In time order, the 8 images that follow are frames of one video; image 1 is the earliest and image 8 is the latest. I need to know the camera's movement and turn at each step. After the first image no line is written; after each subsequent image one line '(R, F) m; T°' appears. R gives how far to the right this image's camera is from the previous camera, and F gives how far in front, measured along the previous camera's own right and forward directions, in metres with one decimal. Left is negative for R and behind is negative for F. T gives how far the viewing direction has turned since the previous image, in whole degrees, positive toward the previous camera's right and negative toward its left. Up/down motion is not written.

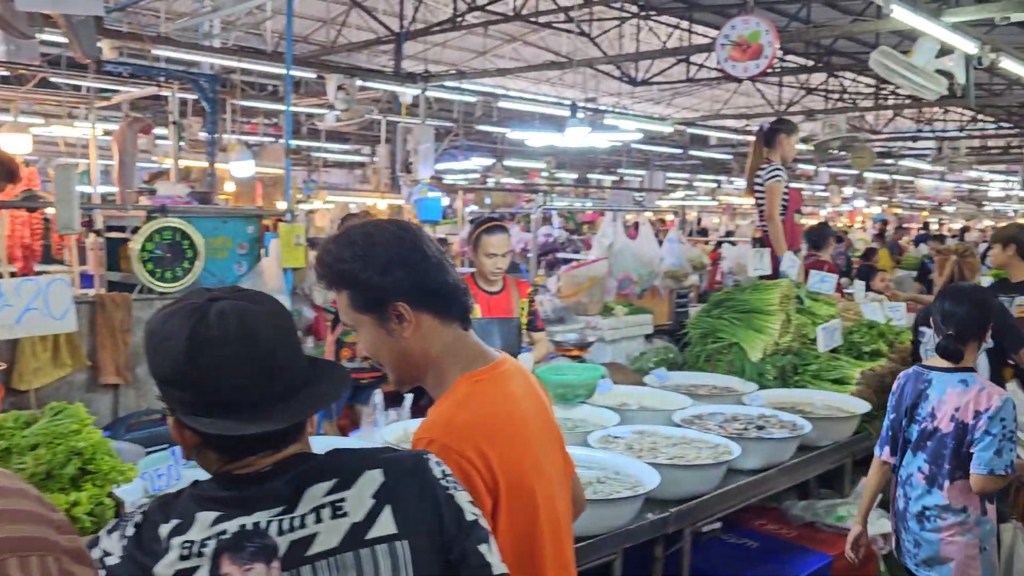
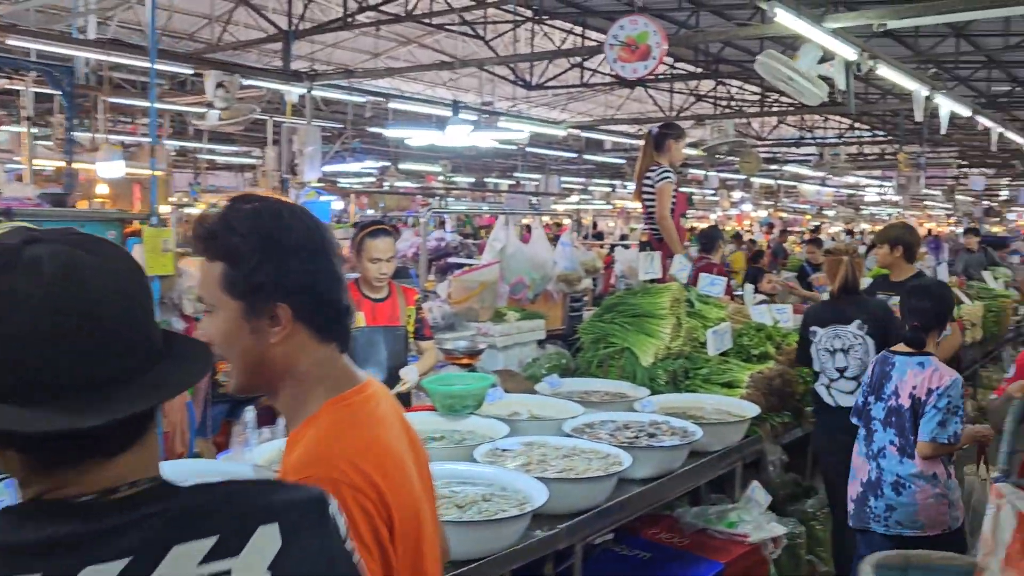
(+0.1, +0.1) m; +6°
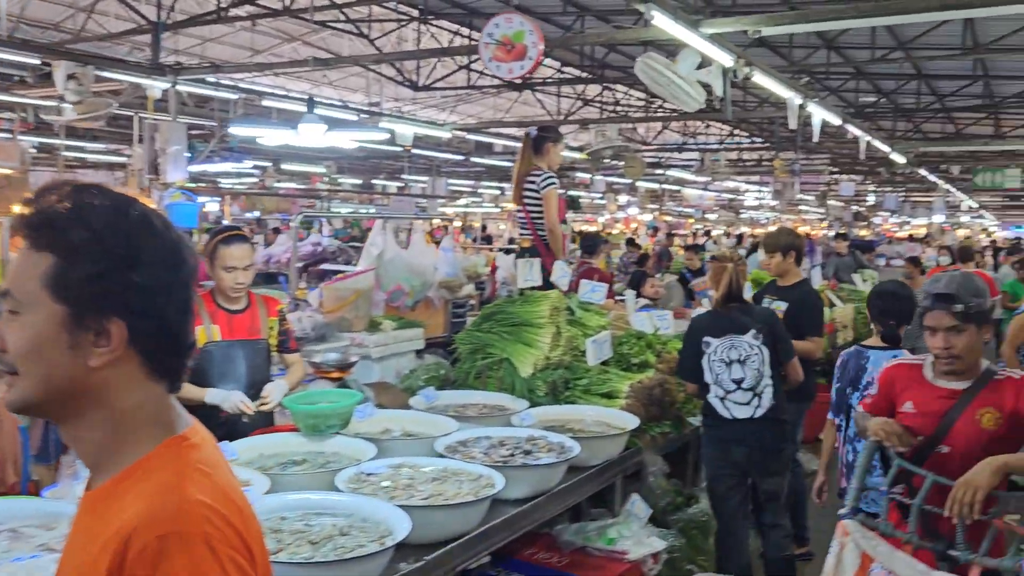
(+0.1, +0.2) m; +7°
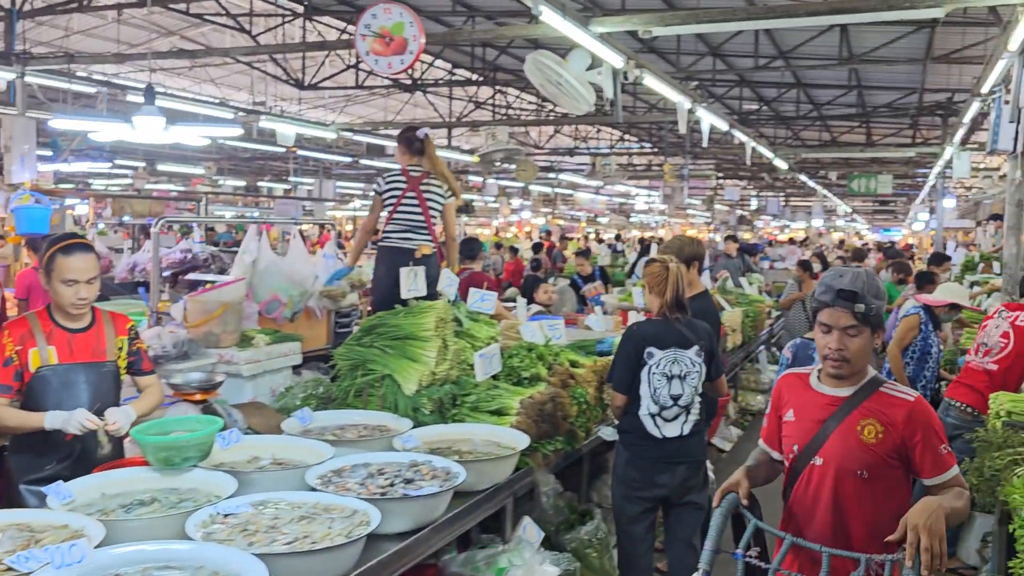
(0.0, +0.2) m; +7°
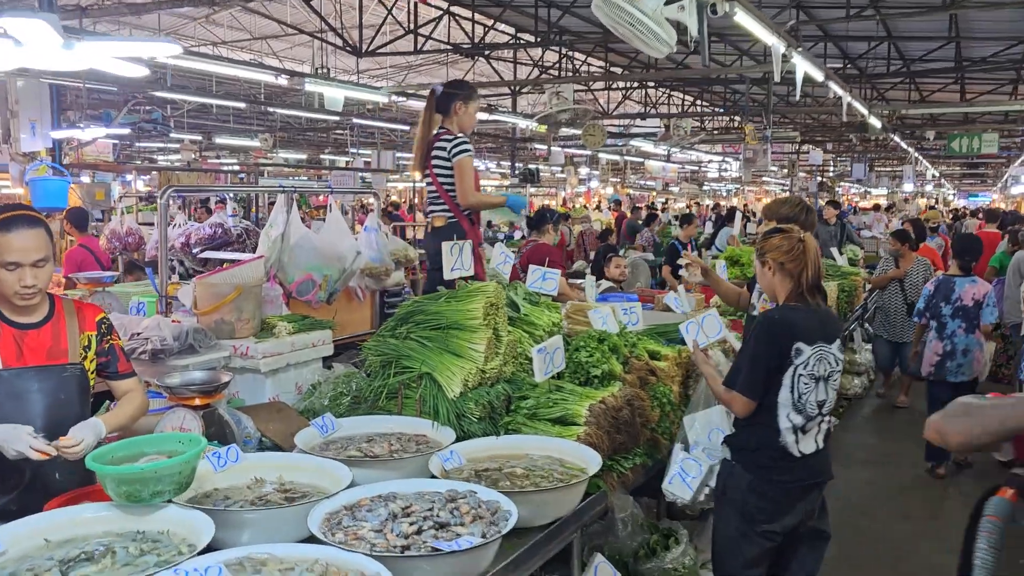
(0.0, +0.6) m; -4°
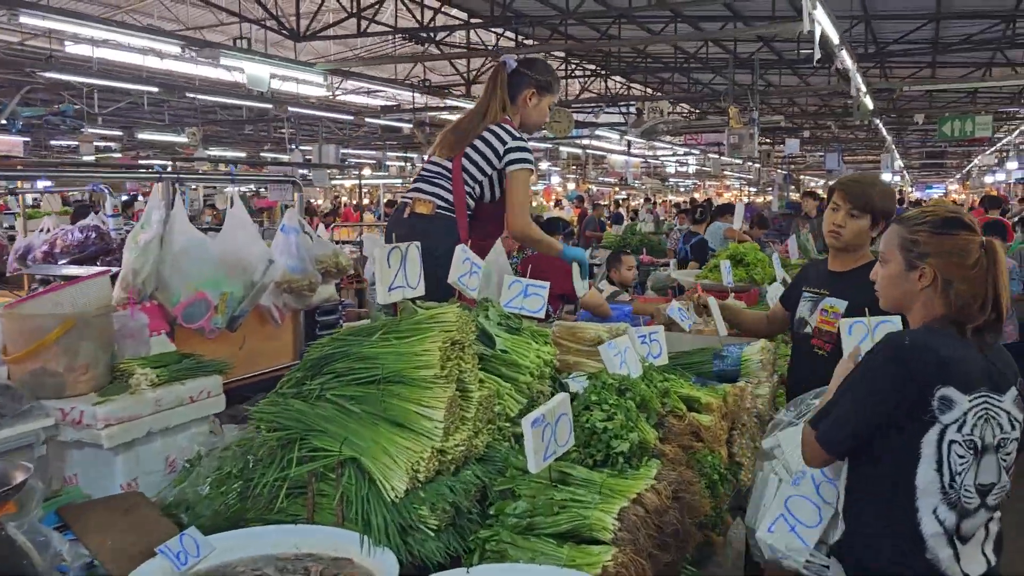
(0.0, +1.0) m; +3°
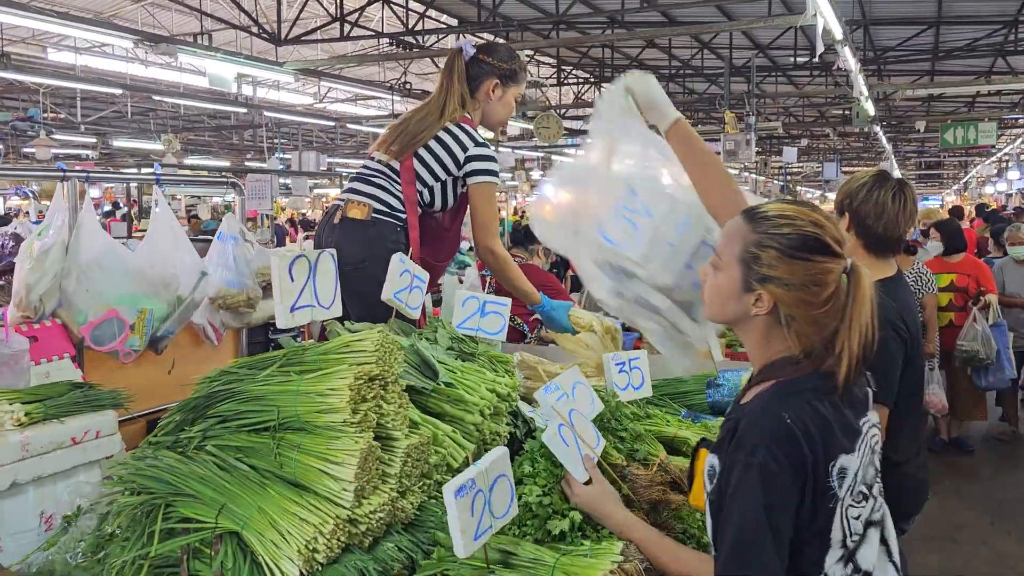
(+0.1, +0.4) m; 0°
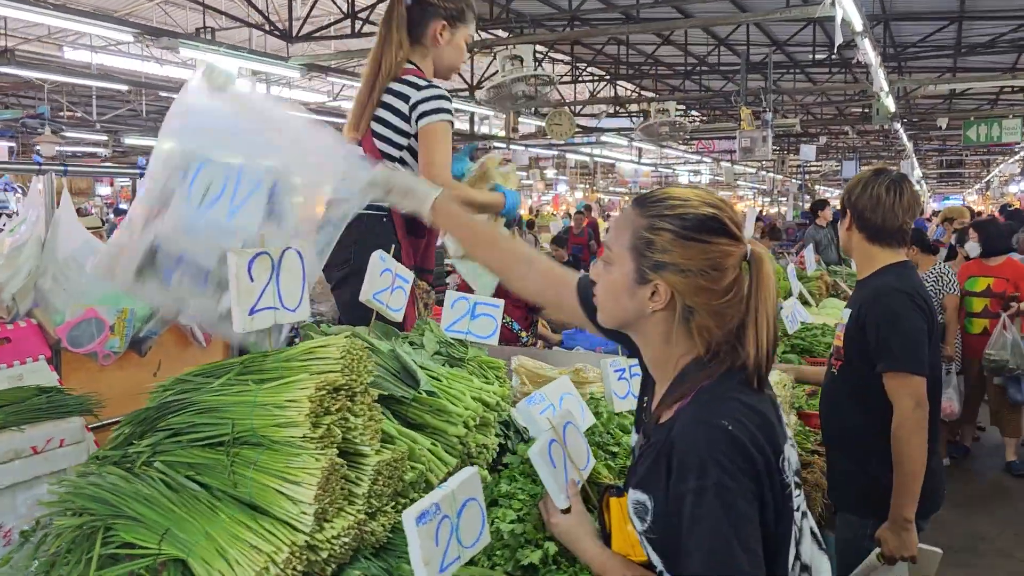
(+0.1, +0.1) m; -1°
